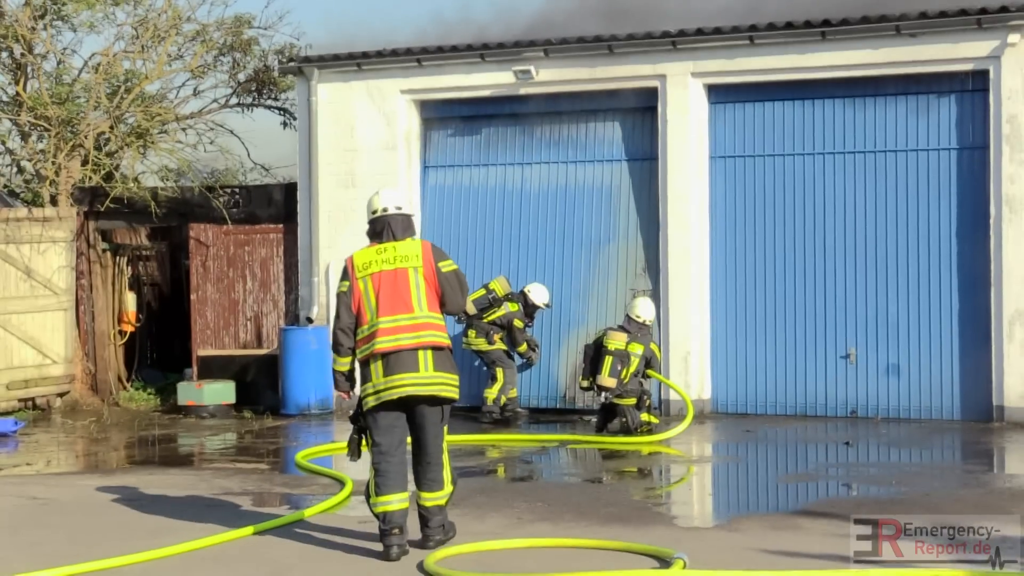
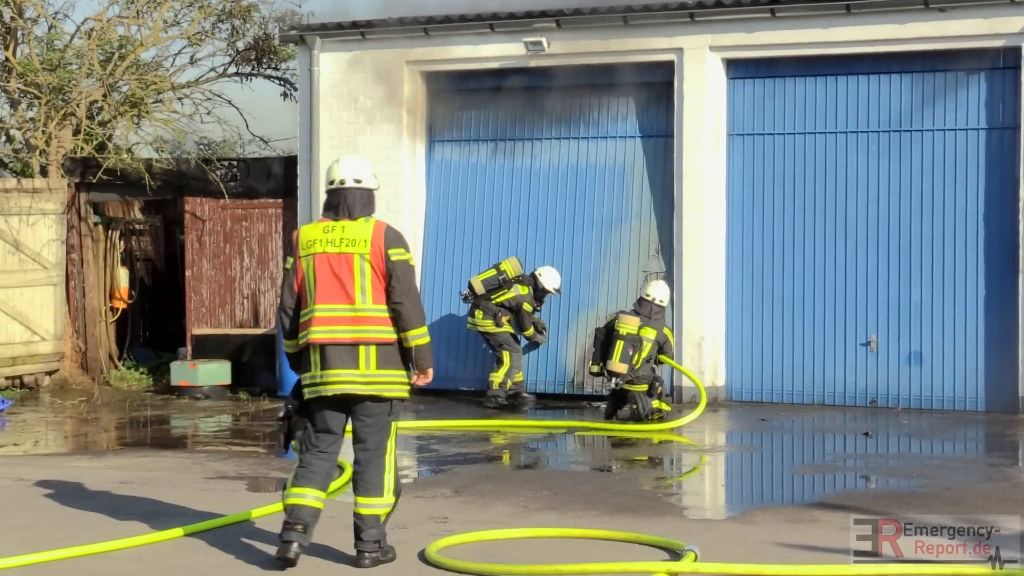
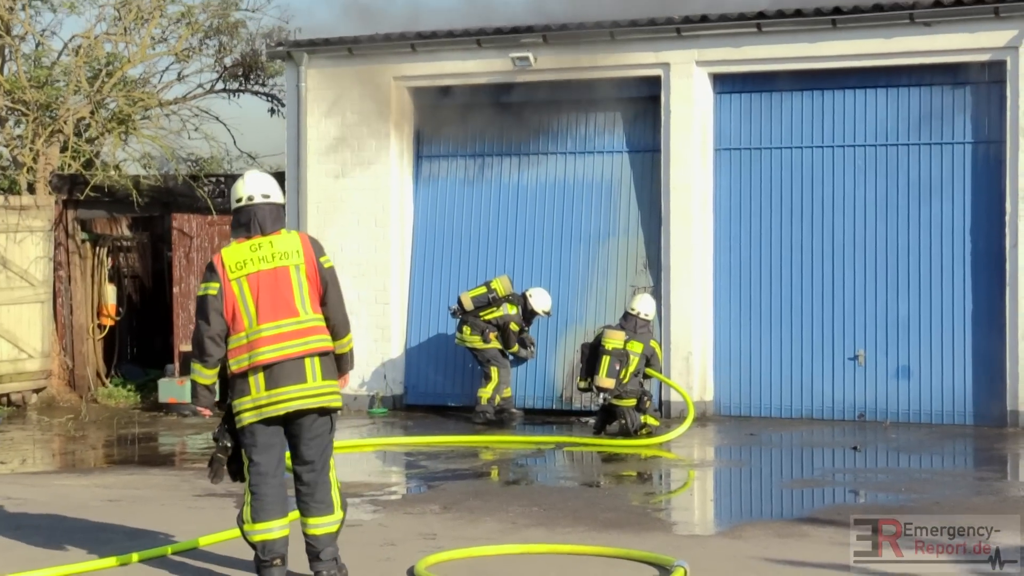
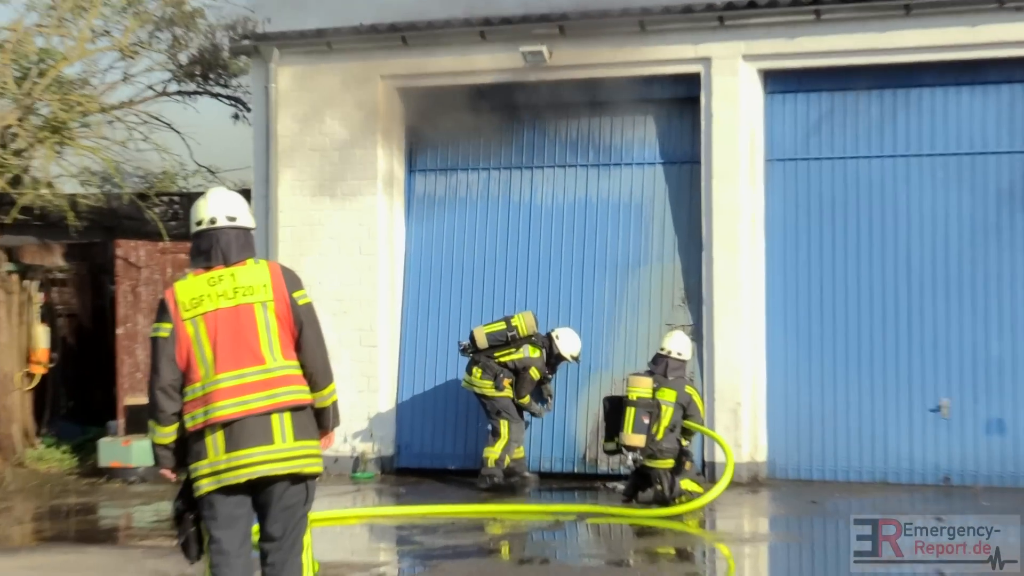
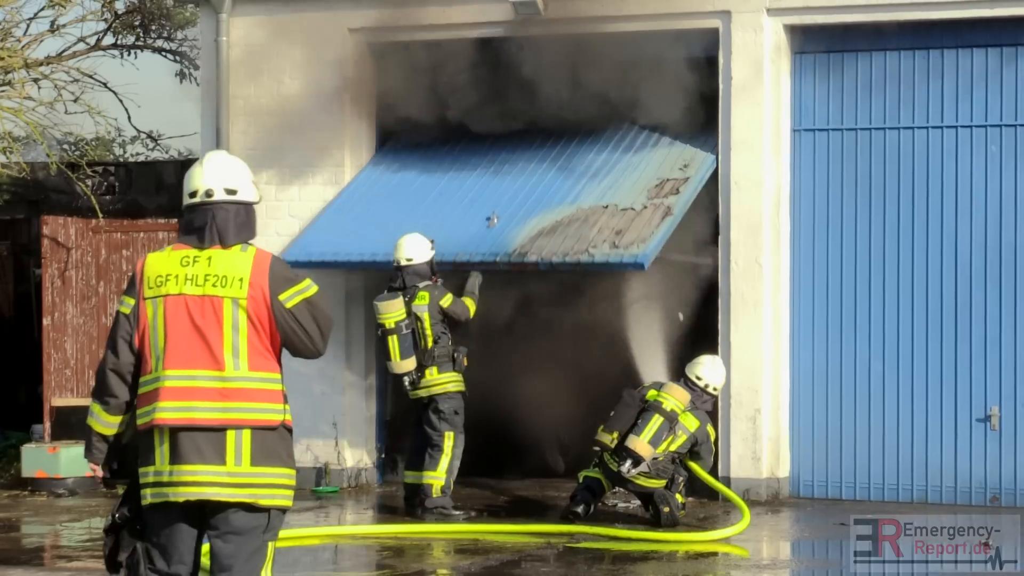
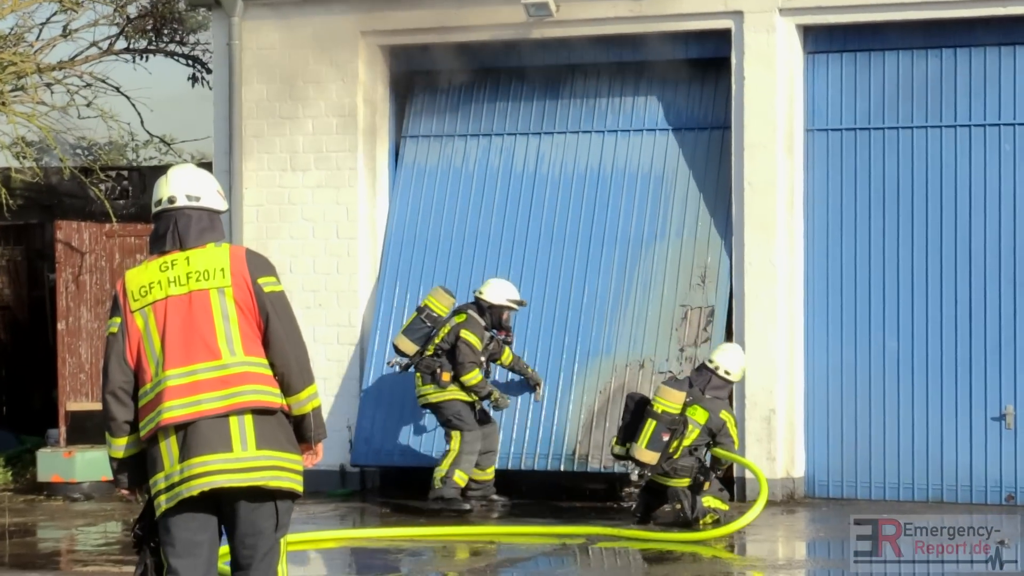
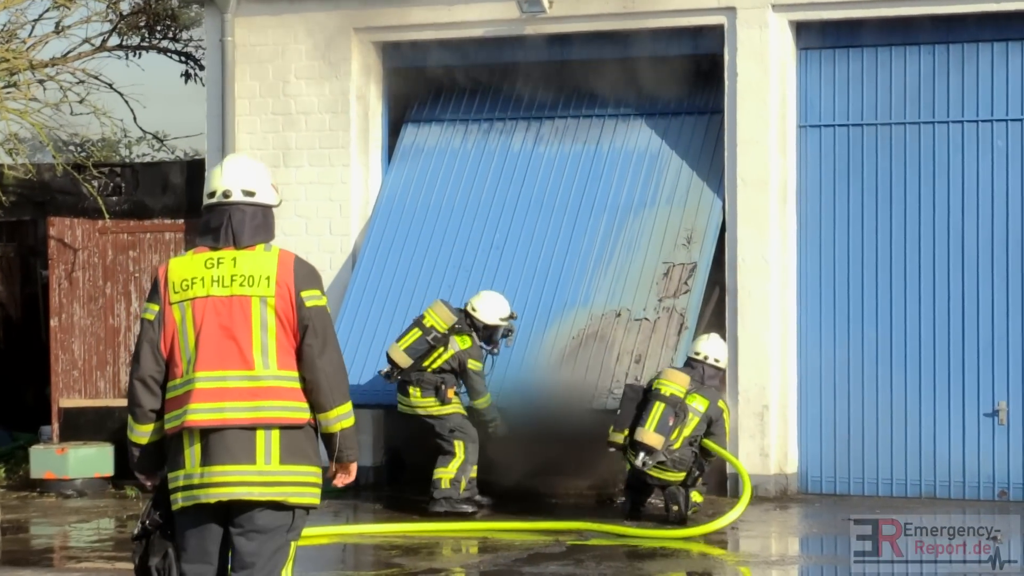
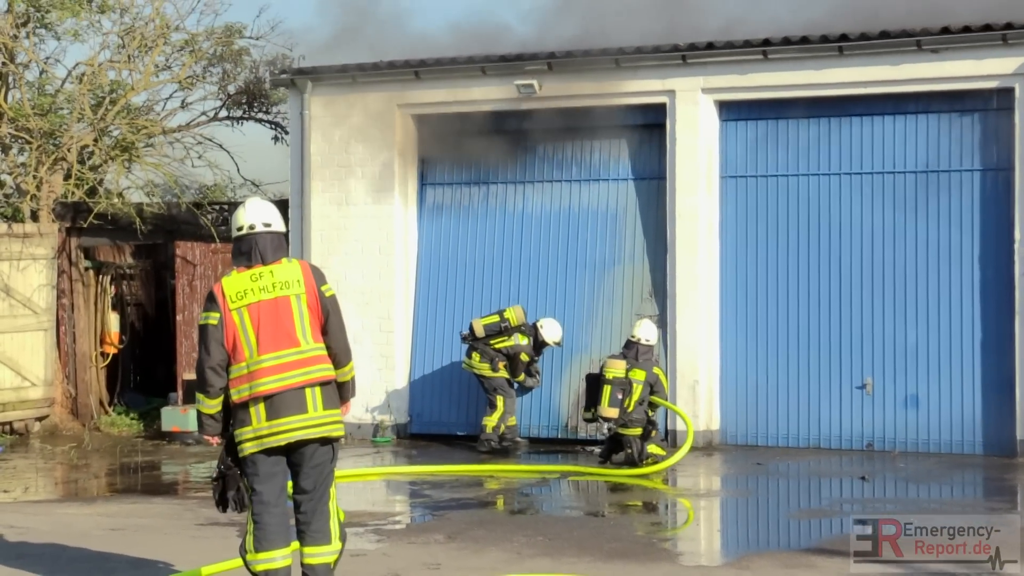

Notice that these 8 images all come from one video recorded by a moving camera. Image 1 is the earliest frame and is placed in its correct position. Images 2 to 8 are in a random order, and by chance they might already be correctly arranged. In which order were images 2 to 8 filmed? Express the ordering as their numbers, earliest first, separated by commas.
2, 3, 8, 4, 6, 7, 5
